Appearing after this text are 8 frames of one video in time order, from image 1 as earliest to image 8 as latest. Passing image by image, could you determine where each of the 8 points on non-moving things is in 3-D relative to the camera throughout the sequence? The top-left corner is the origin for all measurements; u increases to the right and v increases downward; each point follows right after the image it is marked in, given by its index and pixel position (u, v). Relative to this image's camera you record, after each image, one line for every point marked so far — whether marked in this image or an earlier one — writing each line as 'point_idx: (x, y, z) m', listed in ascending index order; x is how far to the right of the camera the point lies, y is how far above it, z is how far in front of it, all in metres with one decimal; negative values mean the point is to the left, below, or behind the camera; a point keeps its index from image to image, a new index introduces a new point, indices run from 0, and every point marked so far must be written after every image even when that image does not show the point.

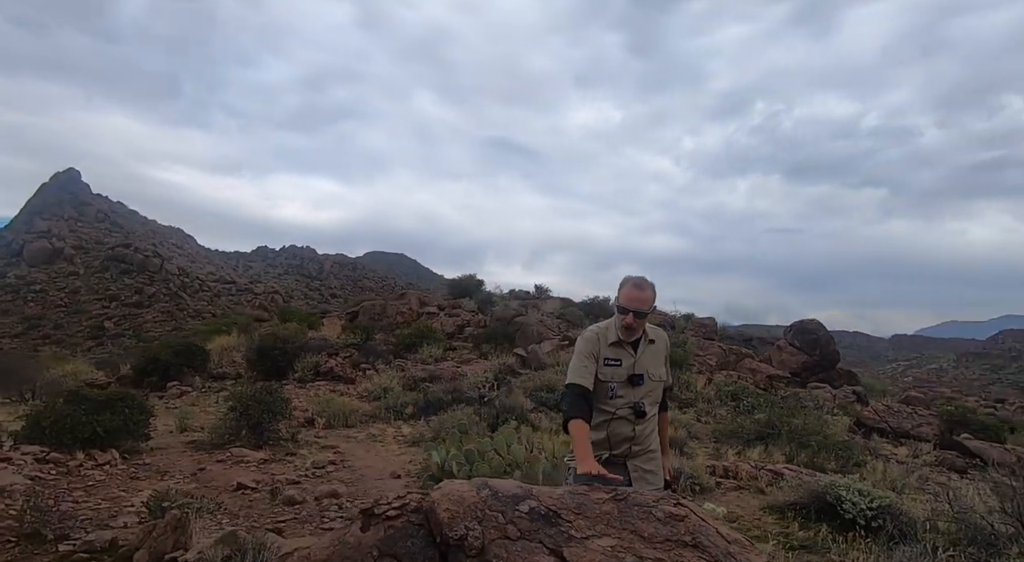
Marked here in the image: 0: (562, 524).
0: (+0.3, -1.3, +3.2) m
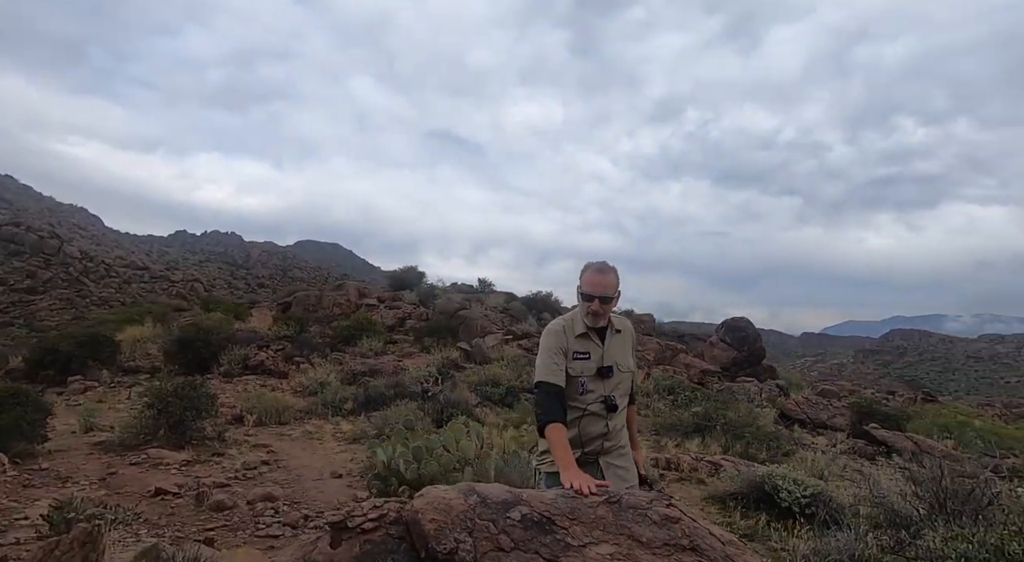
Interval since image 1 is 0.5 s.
0: (+0.2, -1.3, +2.9) m
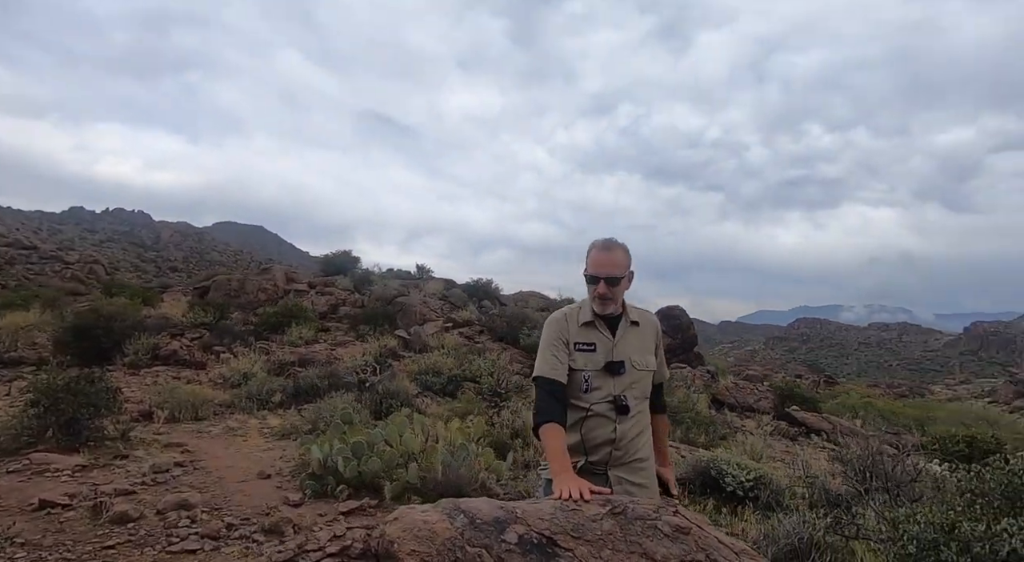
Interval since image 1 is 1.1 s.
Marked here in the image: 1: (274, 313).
0: (+0.2, -1.1, +2.4) m
1: (-5.3, -0.7, +13.1) m
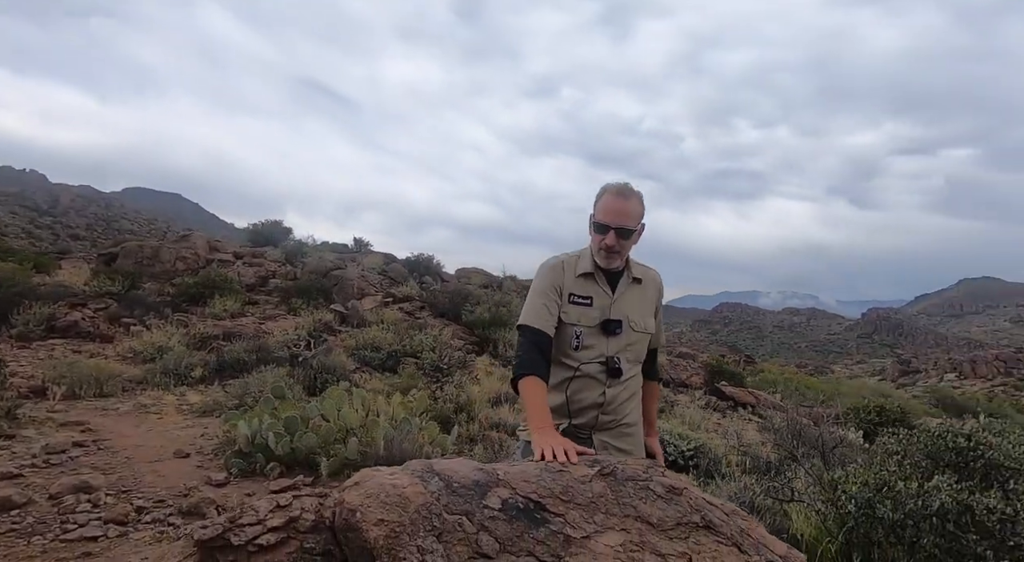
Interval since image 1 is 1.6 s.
0: (+0.1, -0.8, +2.0) m
1: (-6.5, 0.0, +12.1) m
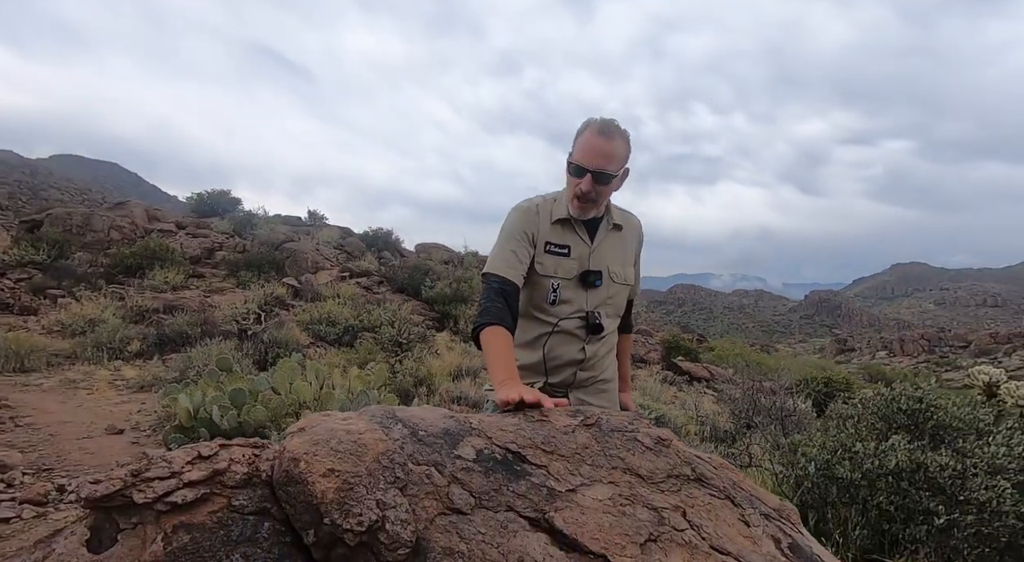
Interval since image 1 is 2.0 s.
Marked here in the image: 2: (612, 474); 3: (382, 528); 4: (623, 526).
0: (+0.1, -0.6, +1.8) m
1: (-7.3, +0.5, +11.3) m
2: (+0.3, -0.6, +2.0) m
3: (-0.3, -0.6, +1.3) m
4: (+0.3, -0.7, +1.7) m
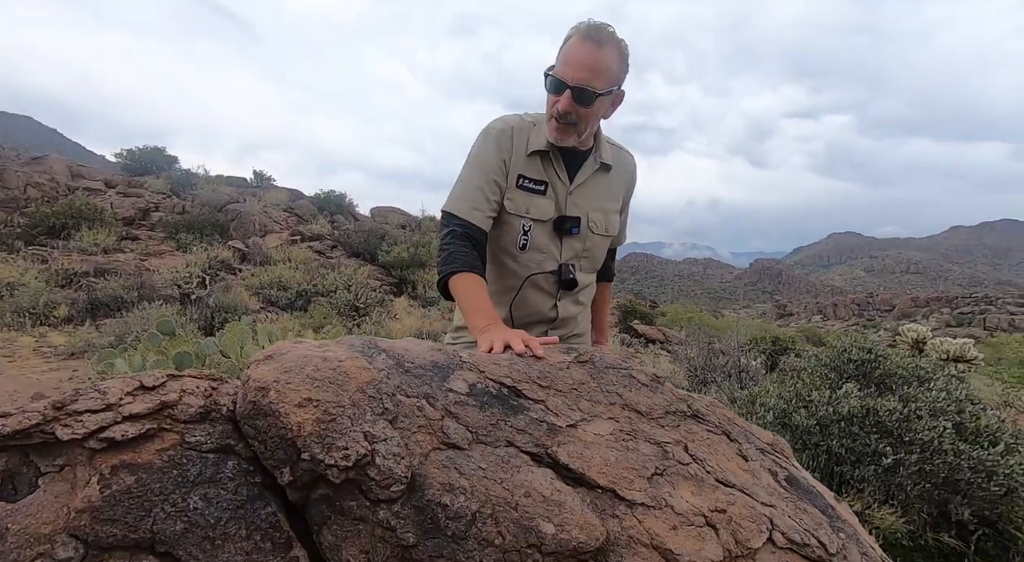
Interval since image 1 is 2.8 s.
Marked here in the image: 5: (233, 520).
0: (+0.1, -0.4, +1.6) m
1: (-8.0, +1.1, +10.5) m
2: (+0.3, -0.4, +1.8) m
3: (-0.3, -0.4, +1.1) m
4: (+0.3, -0.5, +1.6) m
5: (-0.5, -0.4, +1.1) m
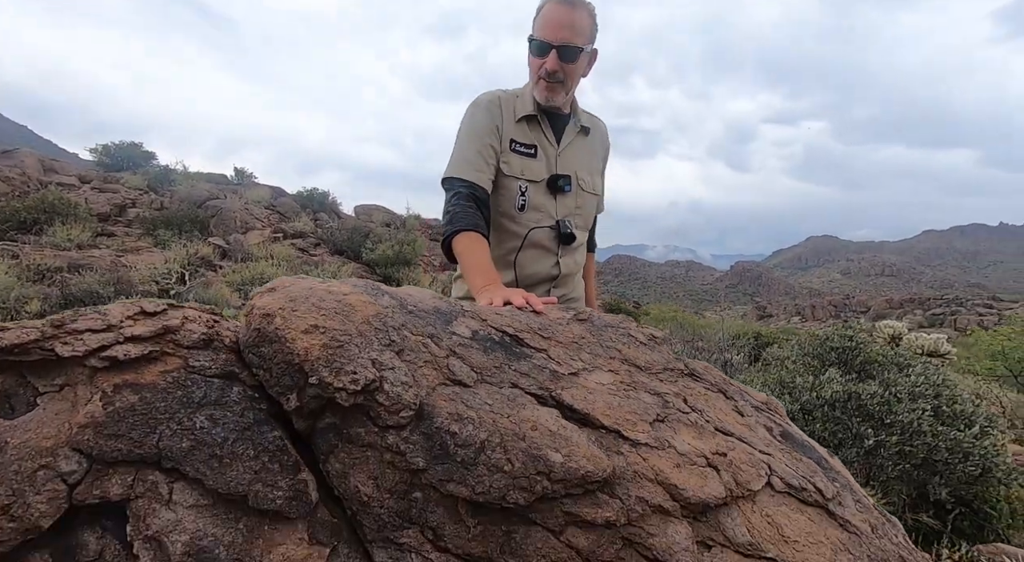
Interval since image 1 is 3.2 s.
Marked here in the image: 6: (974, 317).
0: (+0.1, -0.2, +1.6) m
1: (-8.2, +1.2, +10.3) m
2: (+0.3, -0.3, +1.8) m
3: (-0.2, -0.2, +1.1) m
4: (+0.3, -0.3, +1.6) m
5: (-0.5, -0.3, +1.0) m
6: (+12.0, -0.9, +15.3) m
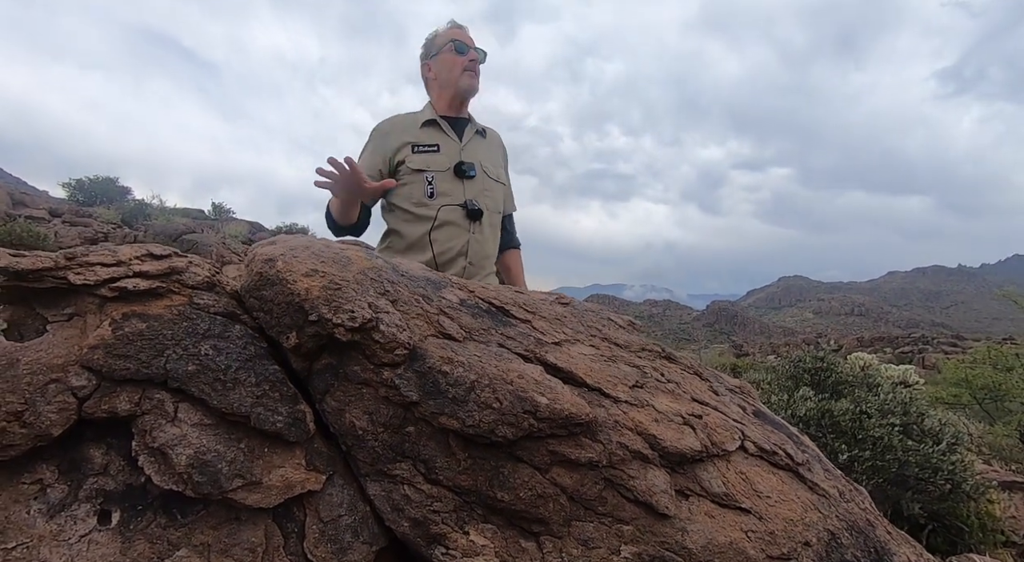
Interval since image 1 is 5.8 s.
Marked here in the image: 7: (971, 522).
0: (0.0, -0.1, +1.7) m
1: (-8.6, +0.7, +10.1) m
2: (+0.3, -0.2, +1.9) m
3: (-0.3, -0.1, +1.2) m
4: (+0.3, -0.3, +1.7) m
5: (-0.5, -0.2, +1.1) m
6: (+11.5, -1.8, +15.7) m
7: (+2.9, -1.5, +3.8) m
